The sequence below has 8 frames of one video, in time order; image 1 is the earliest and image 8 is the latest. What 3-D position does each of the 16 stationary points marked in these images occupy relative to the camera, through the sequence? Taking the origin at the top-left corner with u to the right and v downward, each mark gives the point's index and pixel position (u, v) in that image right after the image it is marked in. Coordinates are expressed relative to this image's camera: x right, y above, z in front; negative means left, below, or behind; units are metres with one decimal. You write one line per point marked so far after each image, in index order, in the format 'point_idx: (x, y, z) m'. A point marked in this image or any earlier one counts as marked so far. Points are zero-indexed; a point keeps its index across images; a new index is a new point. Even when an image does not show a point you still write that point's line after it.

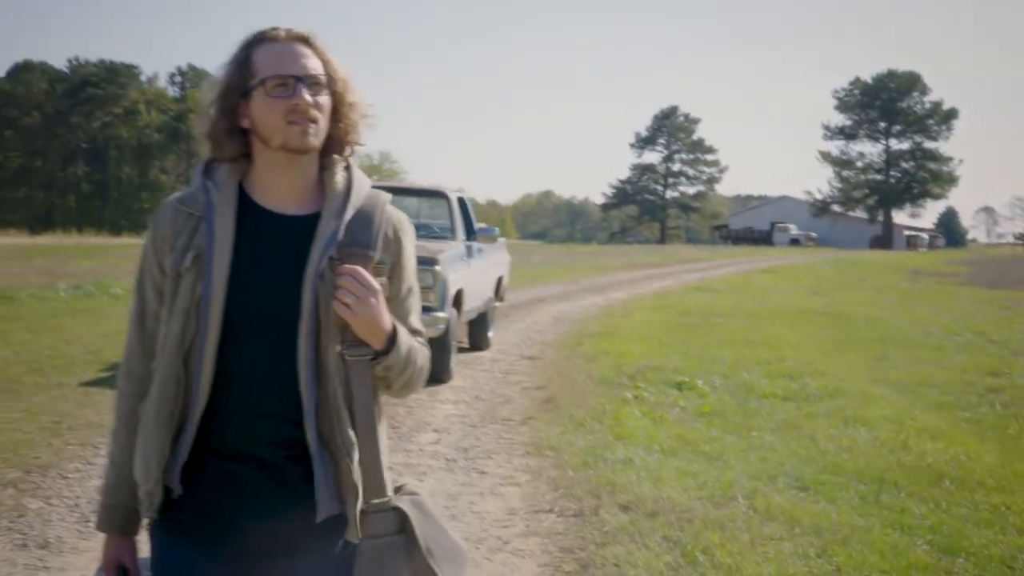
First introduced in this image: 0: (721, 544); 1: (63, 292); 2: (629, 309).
0: (+1.0, -1.2, +4.2) m
1: (-8.2, -0.2, +15.3) m
2: (+2.0, -0.3, +15.3) m
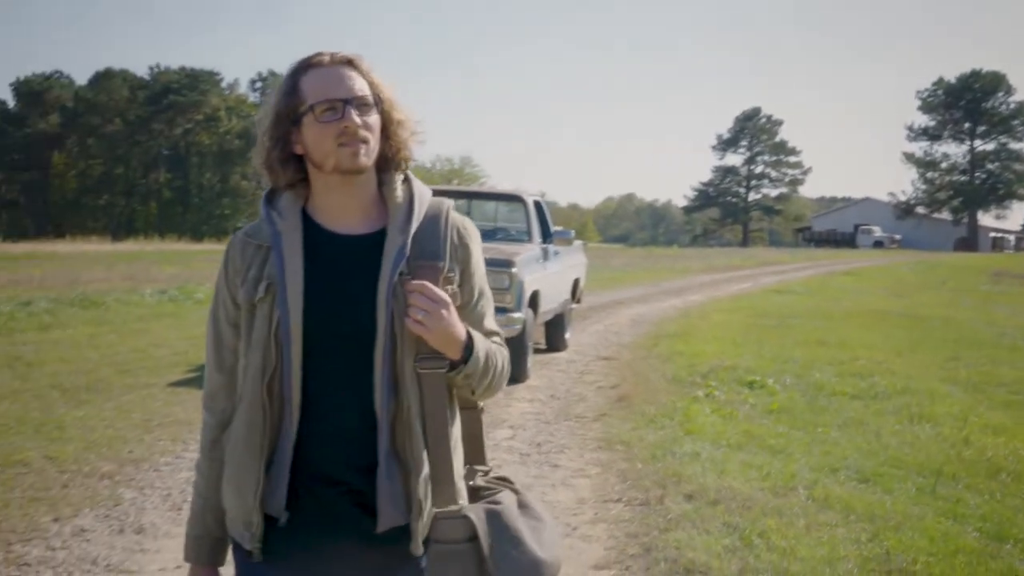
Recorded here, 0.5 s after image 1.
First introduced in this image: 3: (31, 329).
0: (+1.4, -1.2, +4.5) m
1: (-6.8, -0.2, +16.4) m
2: (+3.4, -0.4, +15.5) m
3: (-6.8, -0.6, +11.9) m
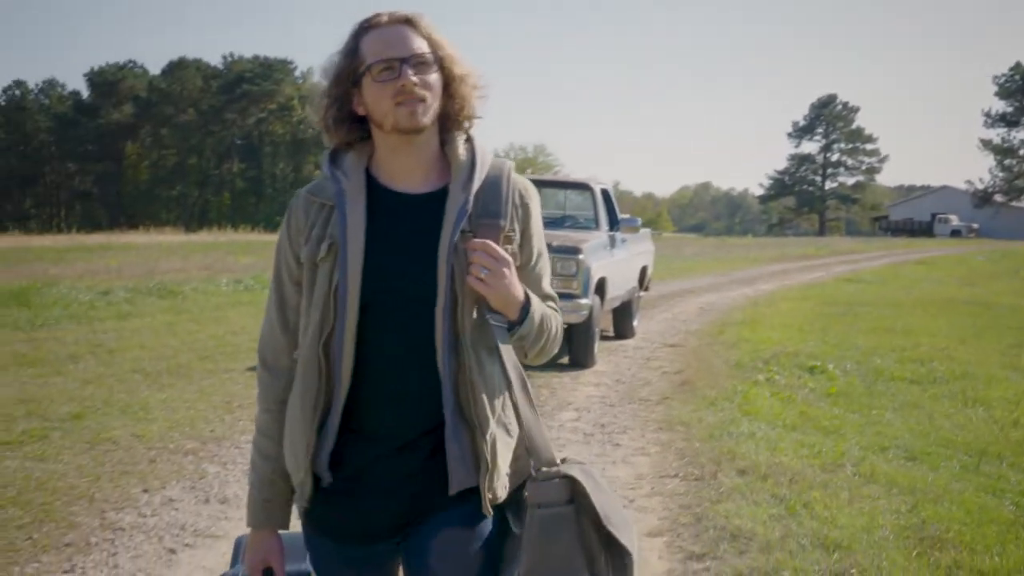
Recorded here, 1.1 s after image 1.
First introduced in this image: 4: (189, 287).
0: (+1.7, -1.2, +4.8) m
1: (-5.5, 0.0, +17.3) m
2: (+4.6, -0.2, +15.6) m
3: (-5.9, -0.5, +12.8) m
4: (-6.2, 0.0, +16.8) m
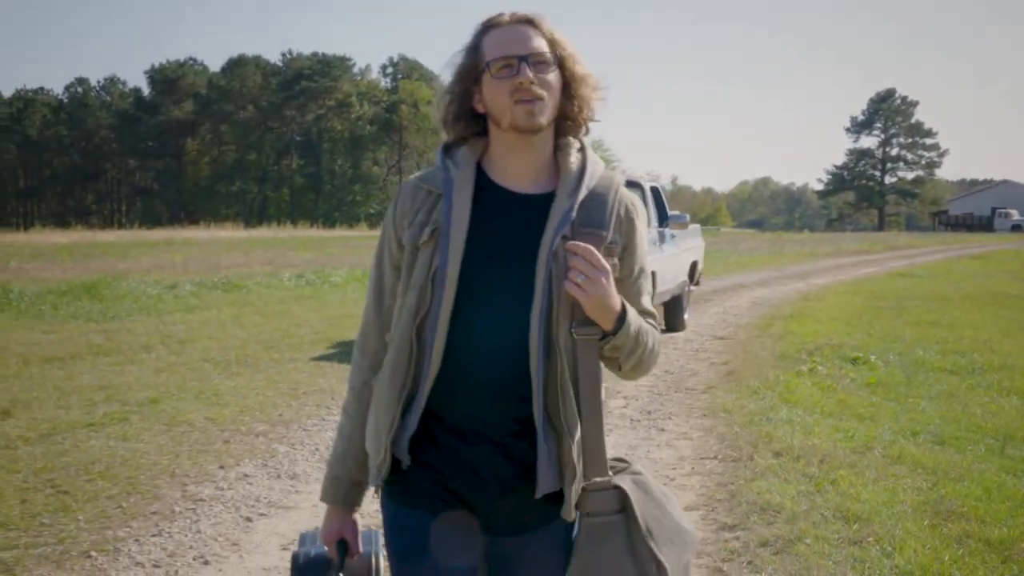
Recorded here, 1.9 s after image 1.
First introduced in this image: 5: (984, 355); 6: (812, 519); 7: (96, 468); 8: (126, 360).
0: (+2.0, -1.1, +5.2) m
1: (-4.5, +0.2, +18.0) m
2: (+5.5, -0.1, +15.7) m
3: (-5.1, -0.3, +13.6) m
4: (-5.1, +0.2, +17.6) m
5: (+4.8, -0.7, +9.0) m
6: (+1.5, -1.2, +4.5) m
7: (-2.6, -1.1, +5.5) m
8: (-4.2, -0.8, +9.5) m
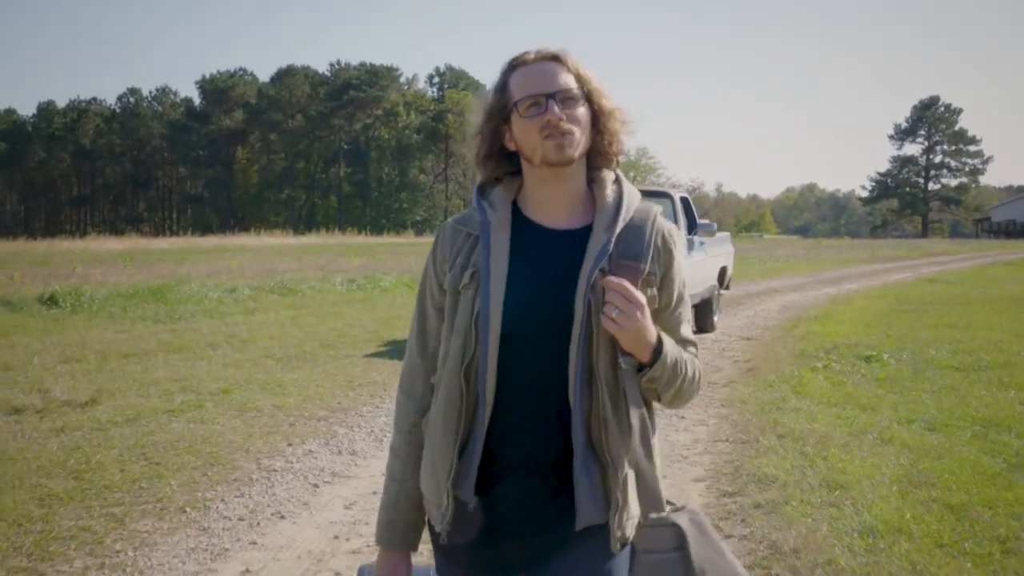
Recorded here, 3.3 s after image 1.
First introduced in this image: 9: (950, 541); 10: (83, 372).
0: (+2.2, -1.1, +5.9) m
1: (-3.6, +0.1, +19.0) m
2: (+6.2, -0.2, +16.2) m
3: (-4.5, -0.4, +14.6) m
4: (-4.3, +0.1, +18.6) m
5: (+5.2, -0.7, +9.6) m
6: (+1.7, -1.2, +5.2) m
7: (-2.4, -1.1, +6.4) m
8: (-3.8, -0.8, +10.5) m
9: (+2.1, -1.2, +4.3) m
10: (-4.5, -0.9, +9.4) m
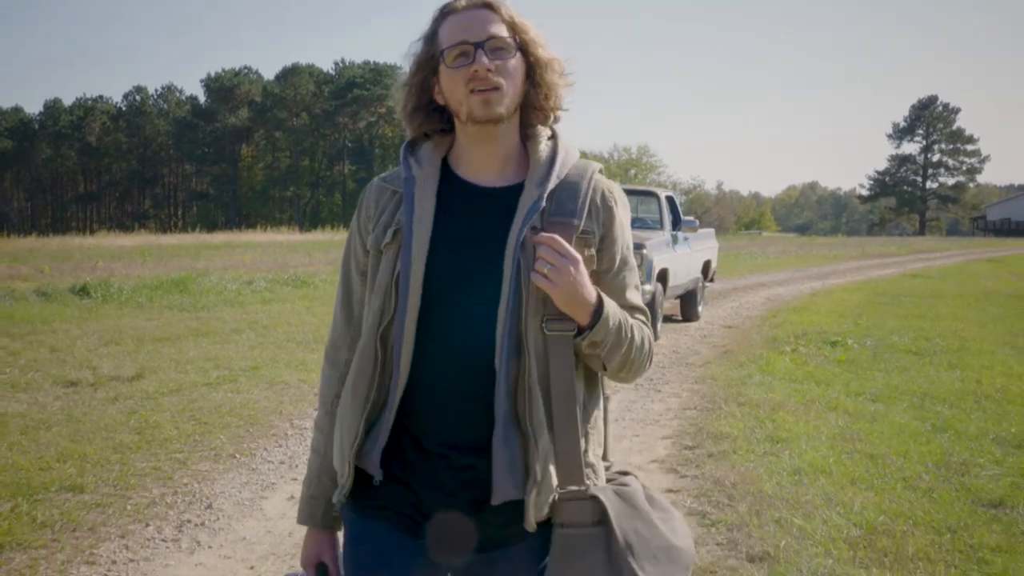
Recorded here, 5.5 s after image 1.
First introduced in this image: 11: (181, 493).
0: (+2.1, -1.0, +6.8) m
1: (-3.6, +0.2, +20.0) m
2: (+6.3, -0.1, +17.2) m
3: (-4.5, -0.2, +15.6) m
4: (-4.3, +0.2, +19.6) m
5: (+5.2, -0.6, +10.5) m
6: (+1.6, -1.1, +6.2) m
7: (-2.4, -1.0, +7.4) m
8: (-3.8, -0.7, +11.5) m
9: (+2.1, -1.1, +5.3) m
10: (-4.6, -0.8, +10.4) m
11: (-1.9, -1.2, +5.1) m
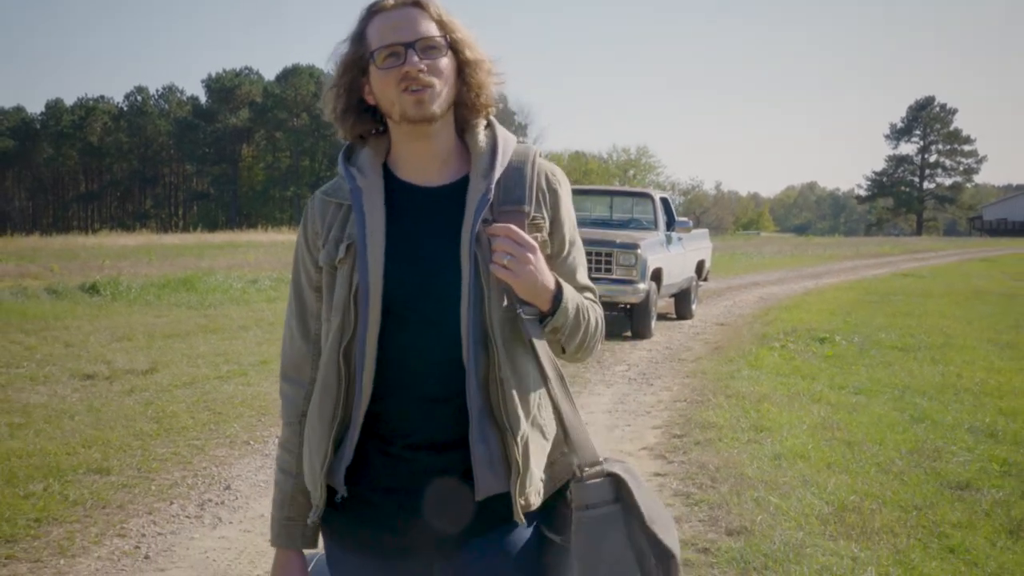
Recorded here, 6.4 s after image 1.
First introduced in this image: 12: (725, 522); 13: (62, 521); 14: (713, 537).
0: (+2.1, -1.0, +7.2) m
1: (-3.6, +0.2, +20.4) m
2: (+6.2, 0.0, +17.6) m
3: (-4.5, -0.2, +16.0) m
4: (-4.3, +0.3, +20.0) m
5: (+5.2, -0.6, +10.9) m
6: (+1.6, -1.0, +6.5) m
7: (-2.4, -1.0, +7.7) m
8: (-3.8, -0.7, +11.9) m
9: (+2.1, -1.1, +5.7) m
10: (-4.6, -0.7, +10.8) m
11: (-1.9, -1.2, +5.4) m
12: (+1.1, -1.2, +4.6) m
13: (-2.3, -1.2, +4.5) m
14: (+1.0, -1.2, +4.4) m
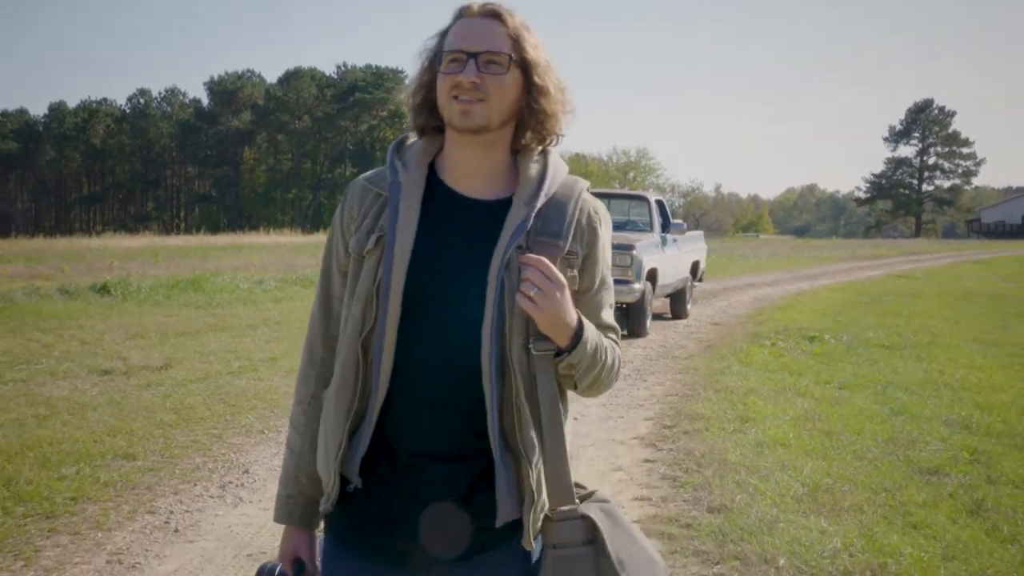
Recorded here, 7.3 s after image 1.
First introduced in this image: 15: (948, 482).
0: (+2.1, -1.0, +7.6) m
1: (-3.6, +0.2, +20.8) m
2: (+6.3, -0.1, +17.9) m
3: (-4.5, -0.2, +16.4) m
4: (-4.3, +0.2, +20.4) m
5: (+5.2, -0.6, +11.3) m
6: (+1.6, -1.0, +6.9) m
7: (-2.4, -1.0, +8.1) m
8: (-3.8, -0.7, +12.3) m
9: (+2.1, -1.1, +6.0) m
10: (-4.6, -0.7, +11.1) m
11: (-1.9, -1.1, +5.8) m
12: (+1.1, -1.2, +5.0) m
13: (-2.3, -1.2, +4.9) m
14: (+1.0, -1.2, +4.8) m
15: (+2.7, -1.2, +5.5) m
